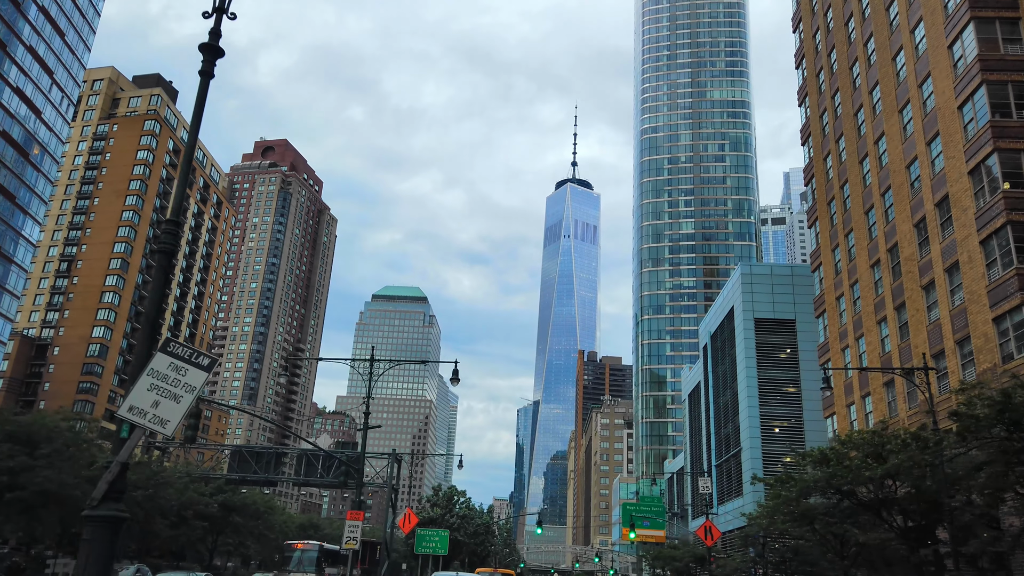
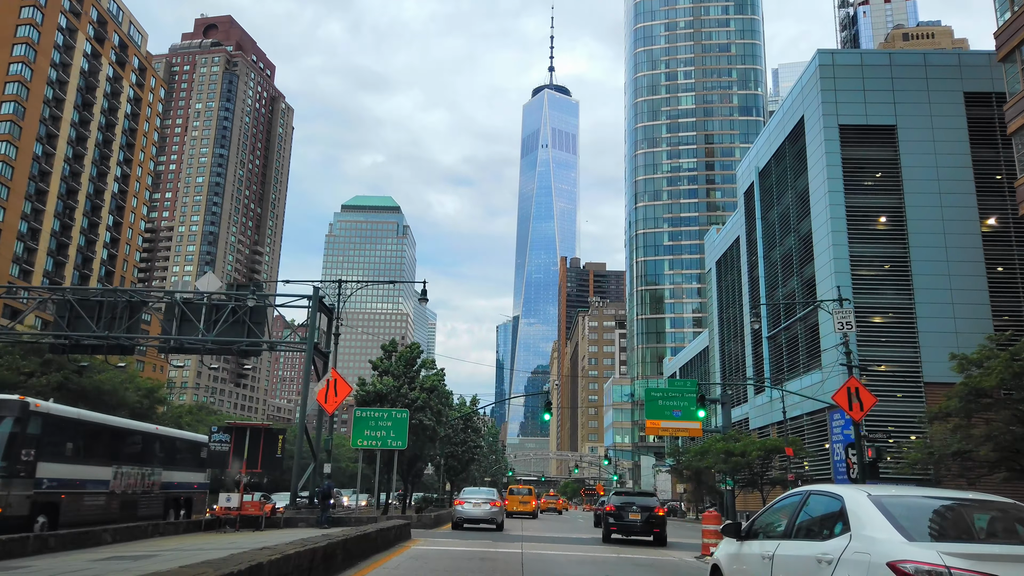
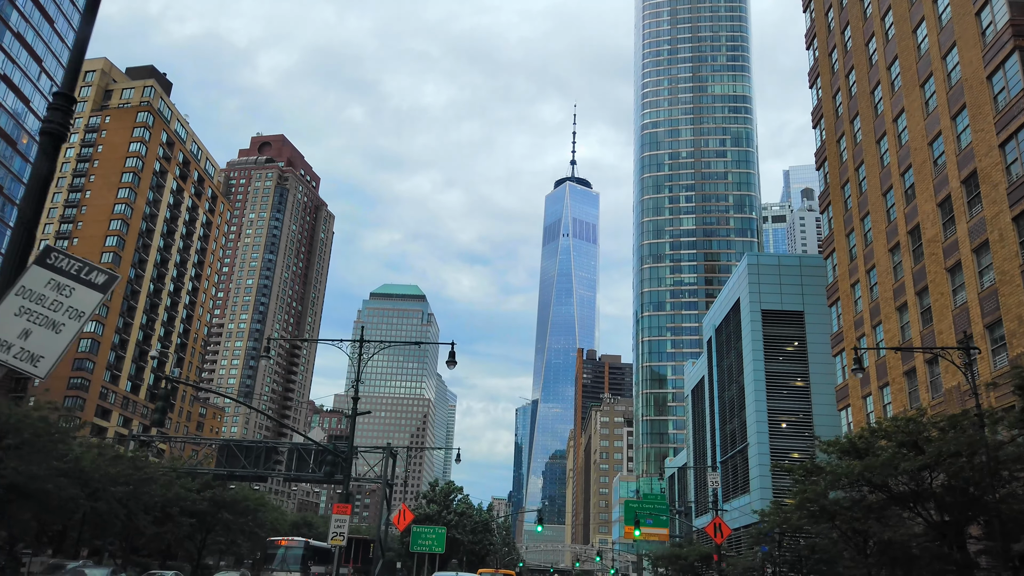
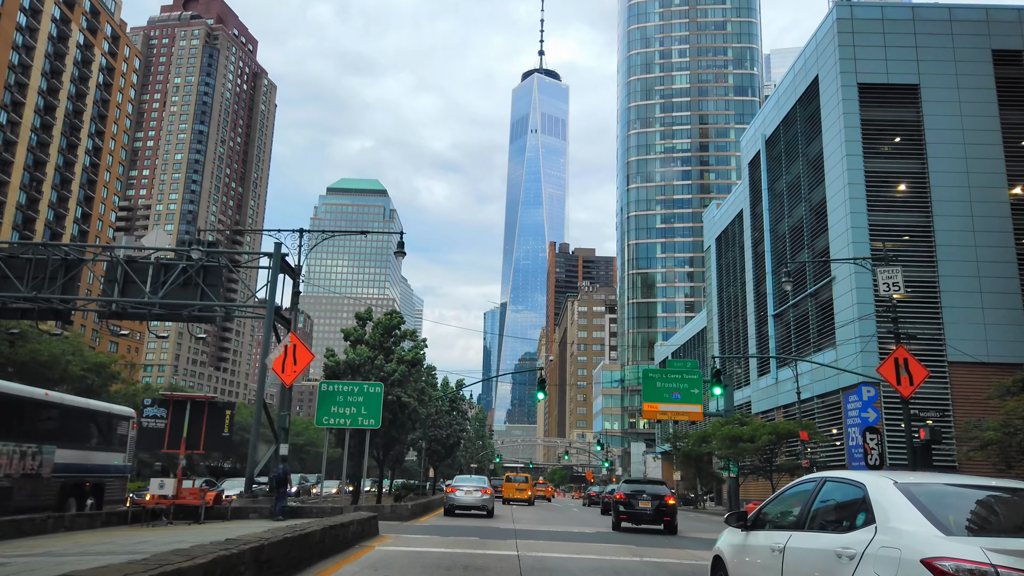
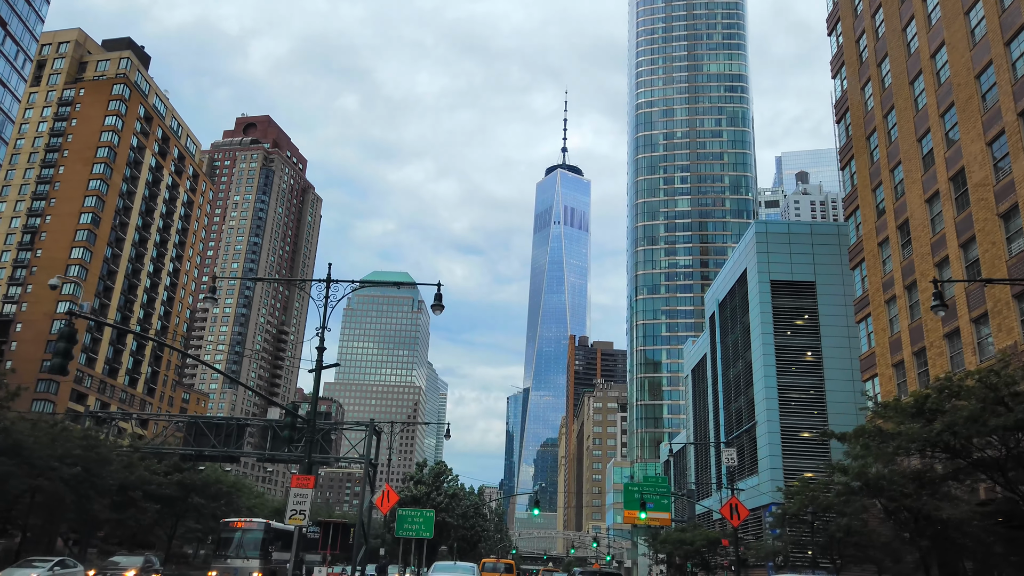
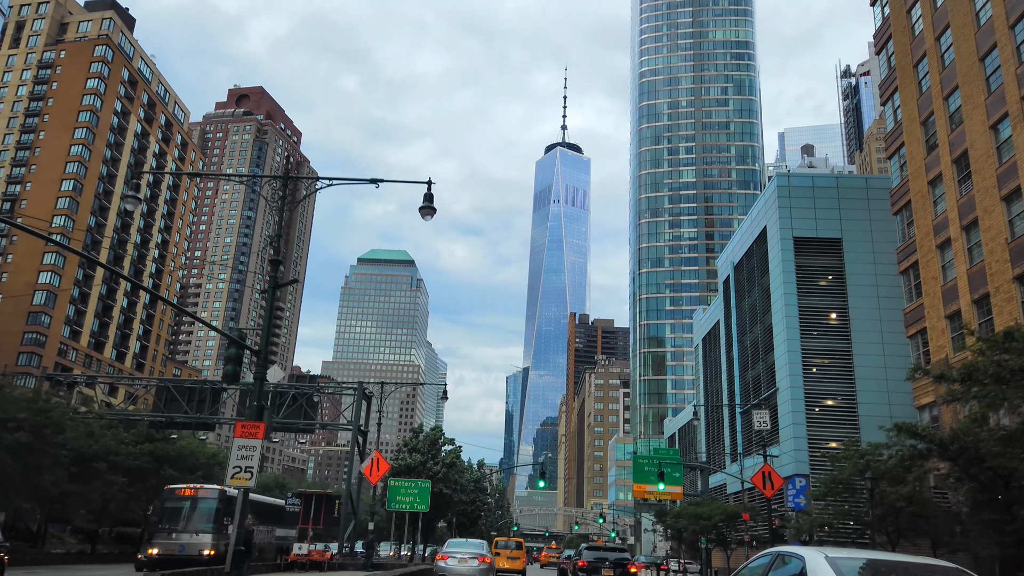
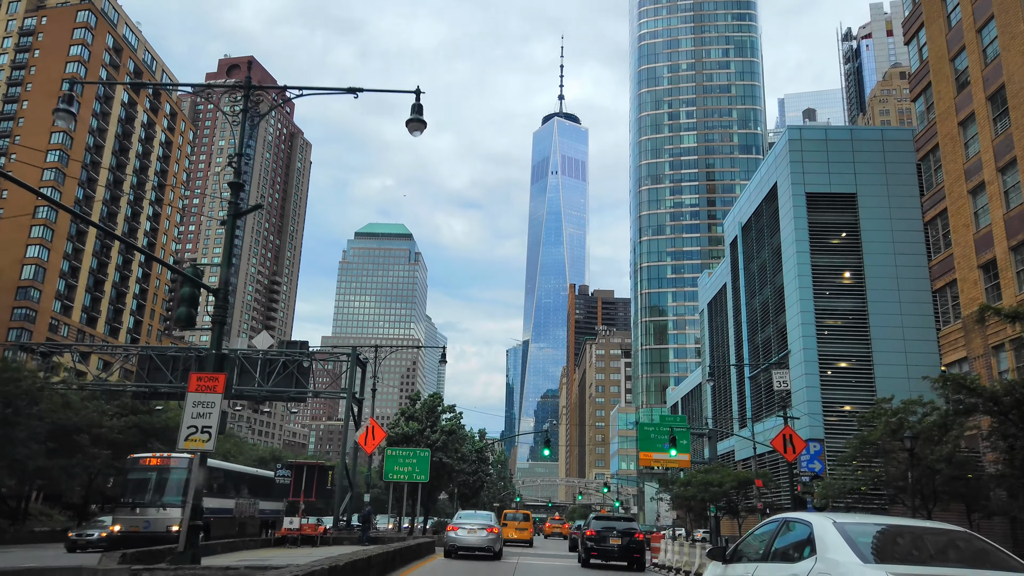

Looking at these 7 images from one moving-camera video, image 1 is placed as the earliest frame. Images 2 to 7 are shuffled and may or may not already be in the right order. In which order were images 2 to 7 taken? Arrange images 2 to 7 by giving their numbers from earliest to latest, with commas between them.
3, 5, 6, 7, 2, 4
